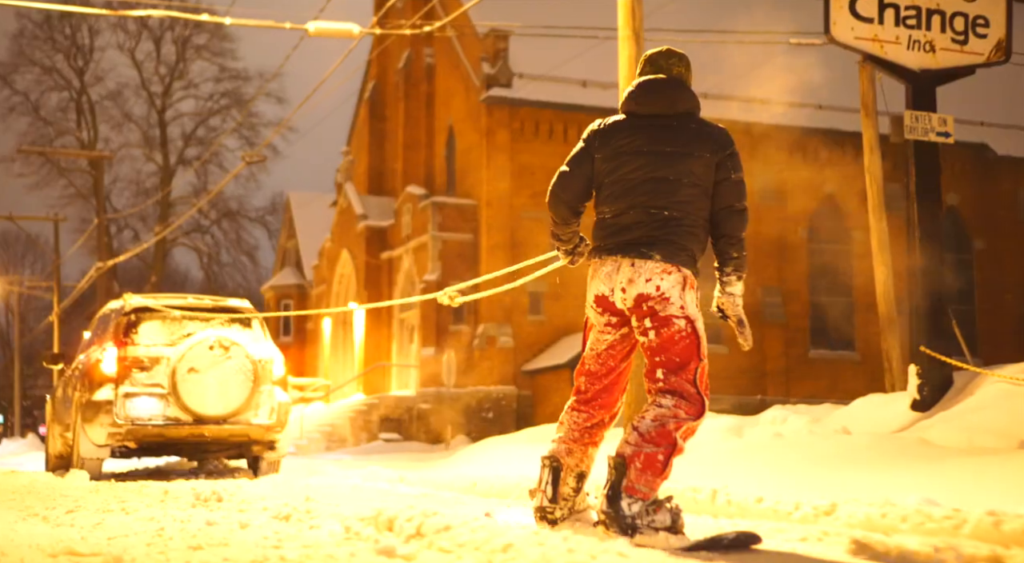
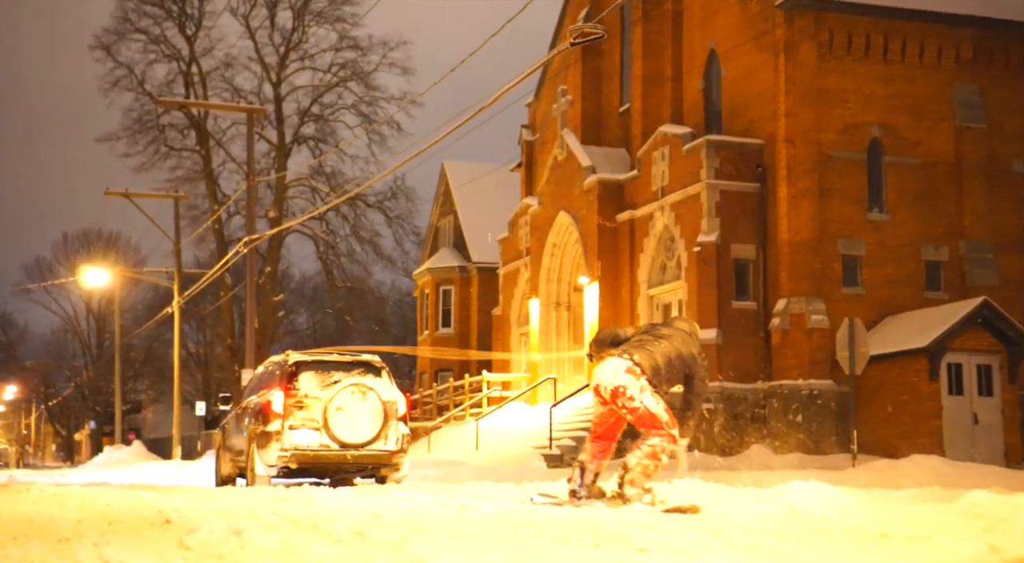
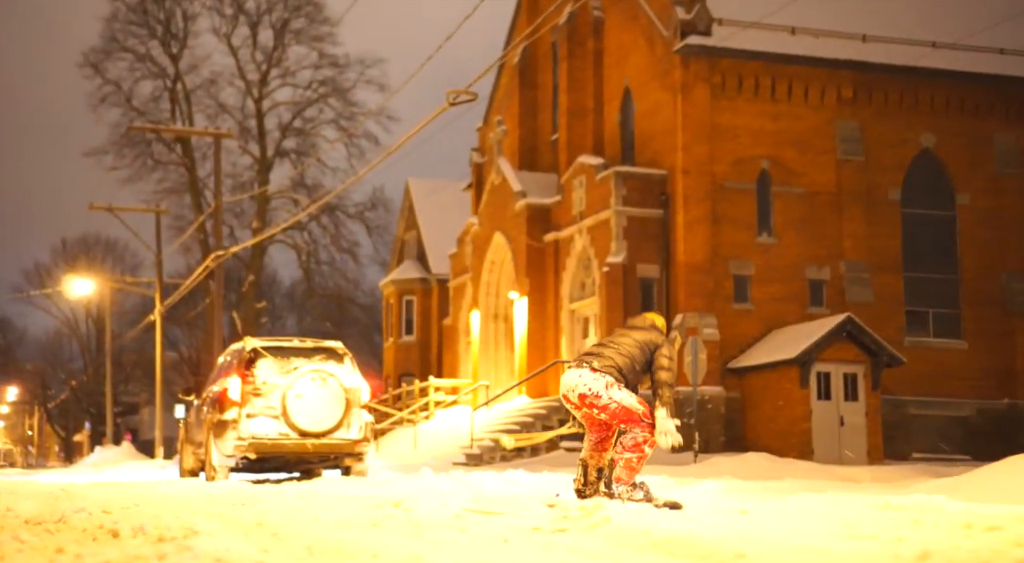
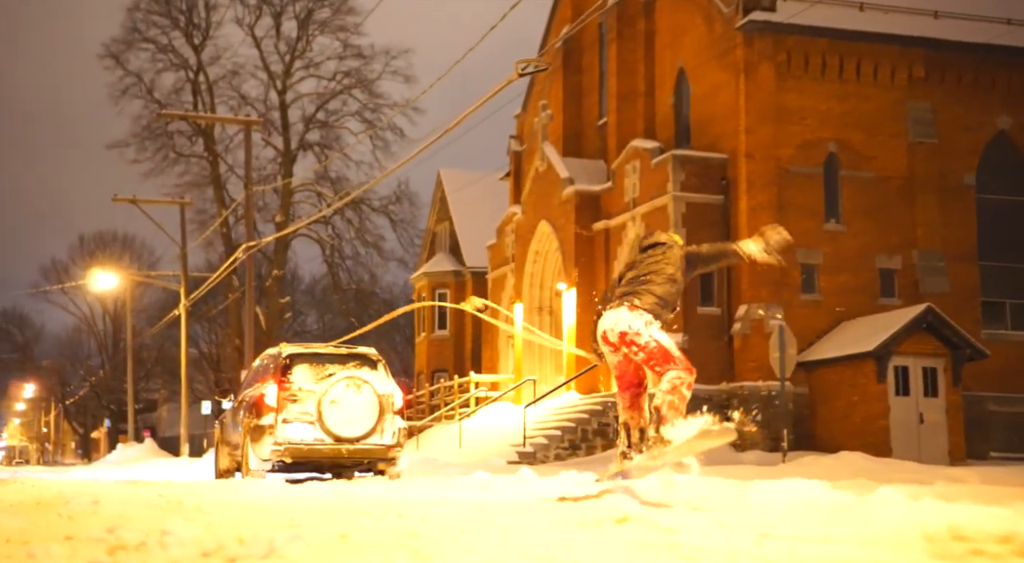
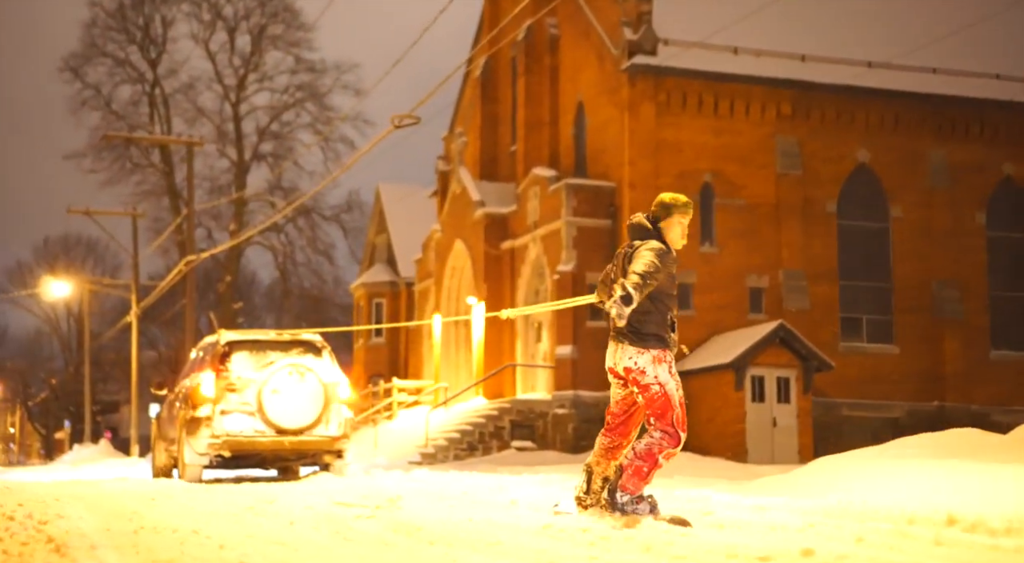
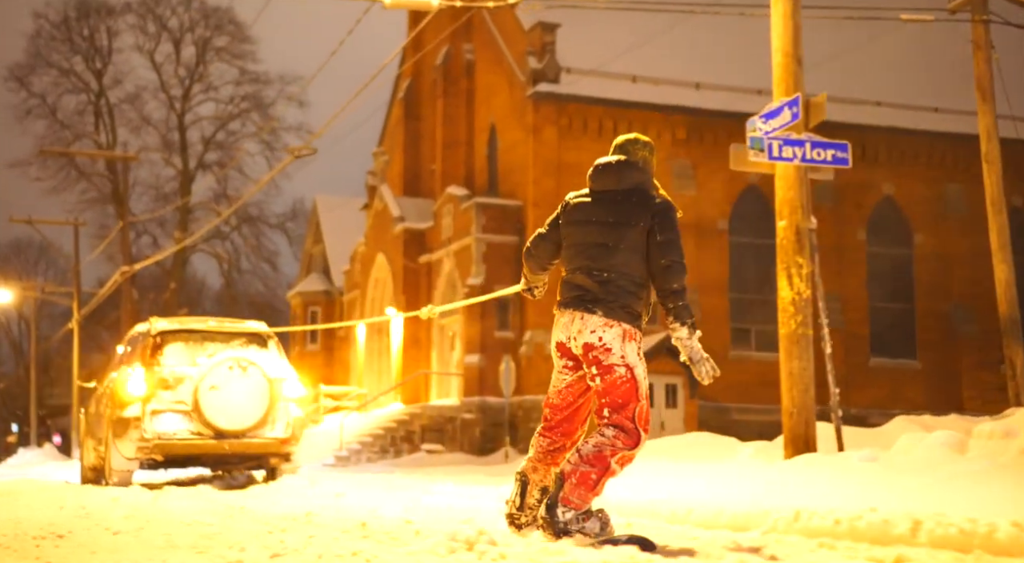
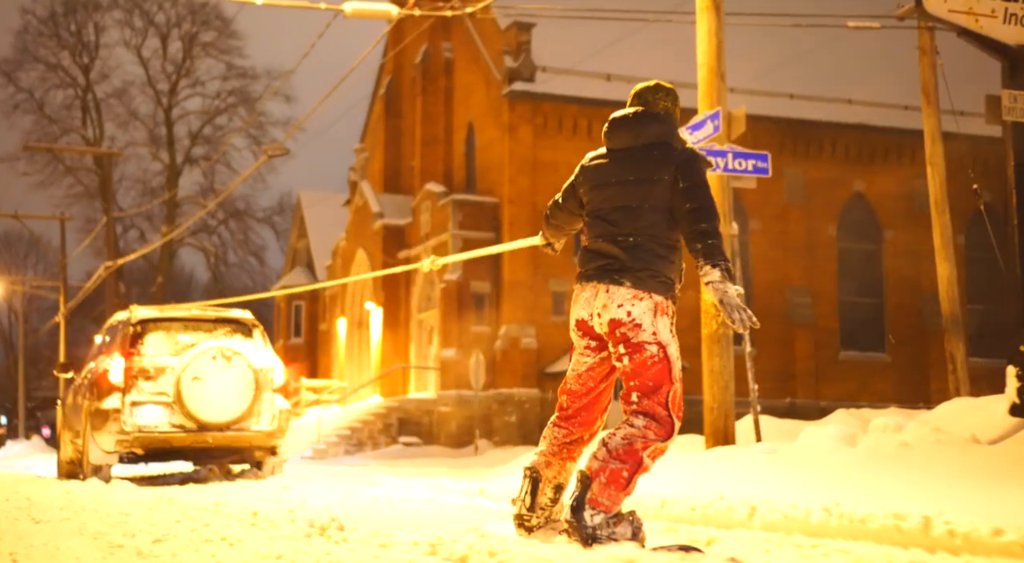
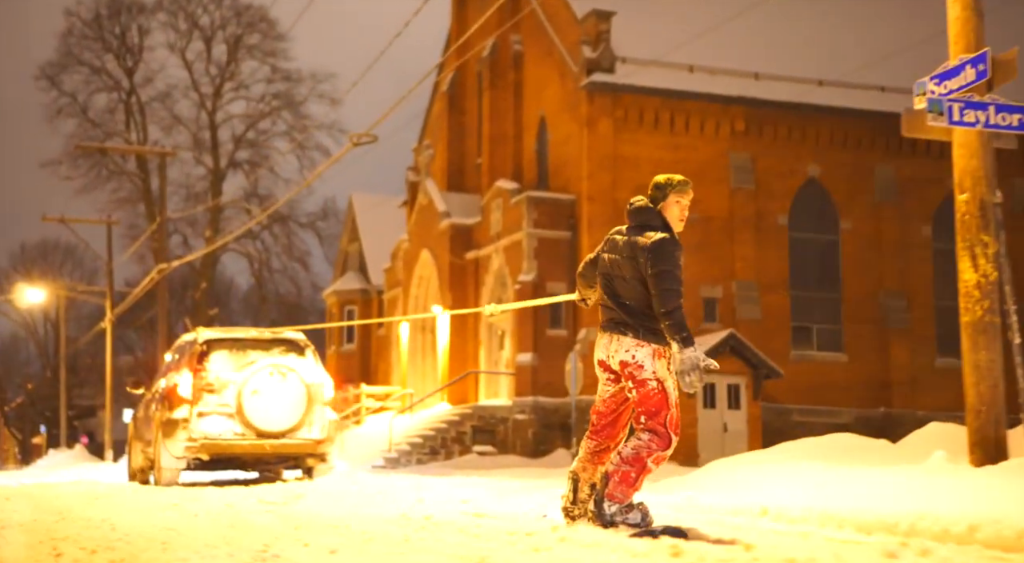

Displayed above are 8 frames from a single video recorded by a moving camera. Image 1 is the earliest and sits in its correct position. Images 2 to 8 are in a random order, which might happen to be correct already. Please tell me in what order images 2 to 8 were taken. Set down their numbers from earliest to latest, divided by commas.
7, 6, 8, 5, 3, 4, 2
